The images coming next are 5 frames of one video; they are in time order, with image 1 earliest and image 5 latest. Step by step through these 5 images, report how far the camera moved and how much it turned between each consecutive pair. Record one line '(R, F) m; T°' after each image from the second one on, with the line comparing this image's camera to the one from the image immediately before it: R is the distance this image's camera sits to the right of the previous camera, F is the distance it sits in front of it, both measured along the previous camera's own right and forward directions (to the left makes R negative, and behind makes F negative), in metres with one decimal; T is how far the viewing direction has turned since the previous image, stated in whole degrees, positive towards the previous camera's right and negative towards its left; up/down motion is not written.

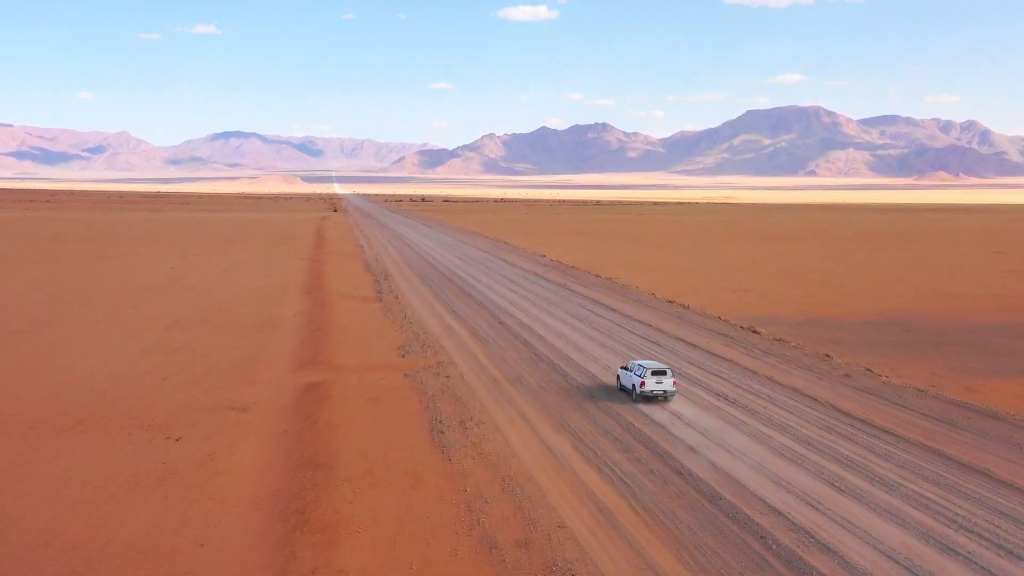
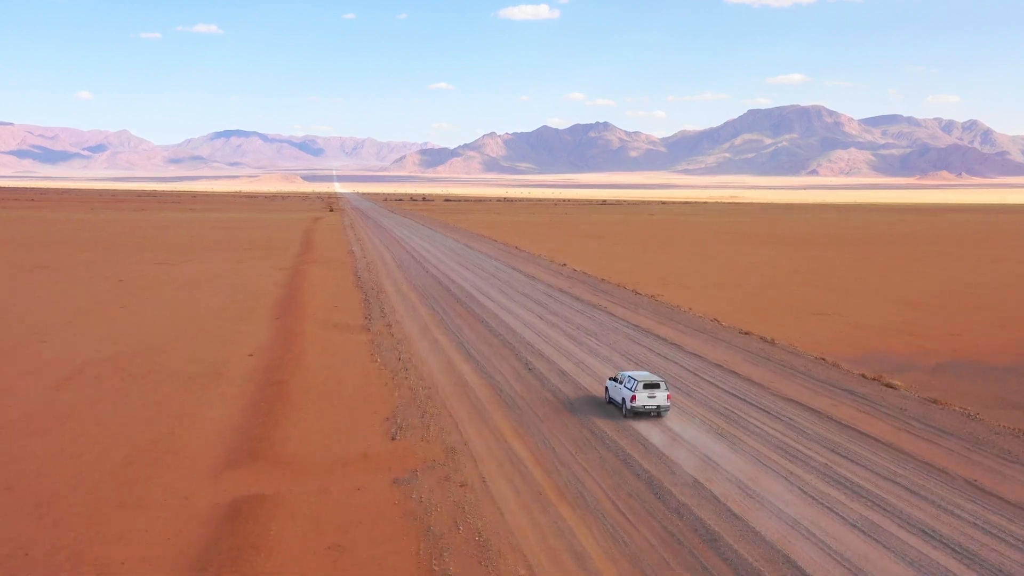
(-1.0, +8.4) m; 0°
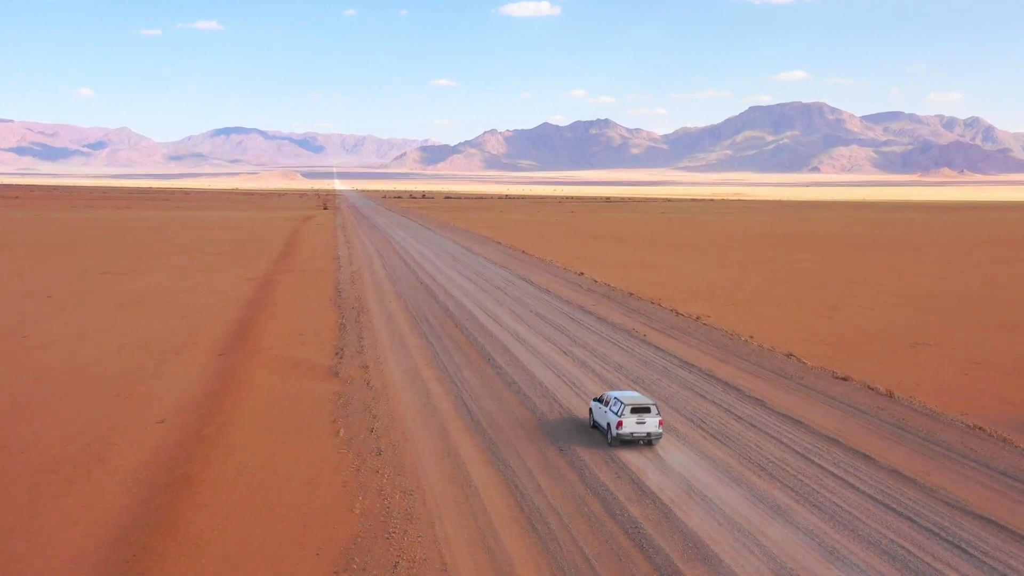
(-0.3, +6.4) m; 0°
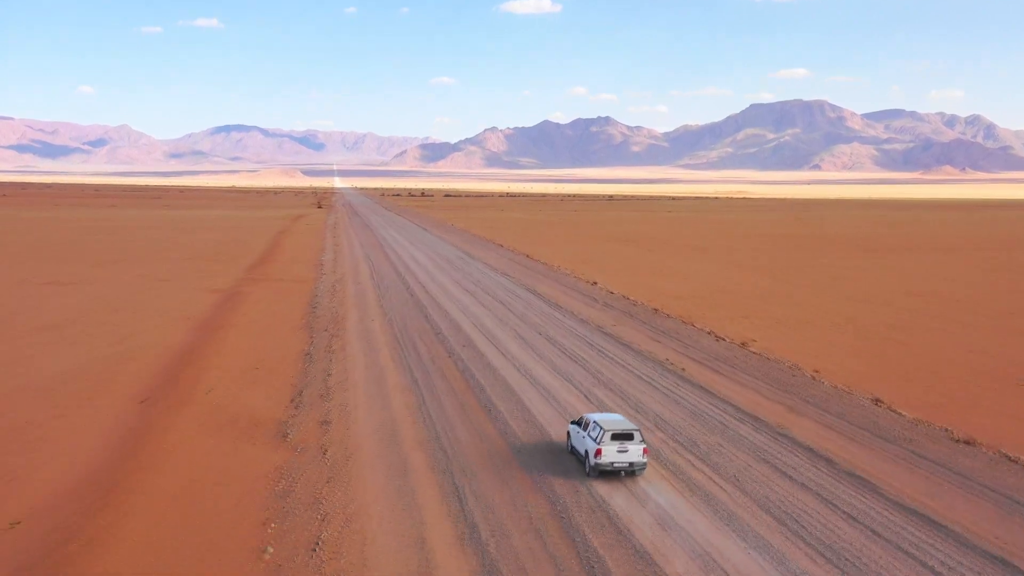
(+1.0, +0.6) m; 0°
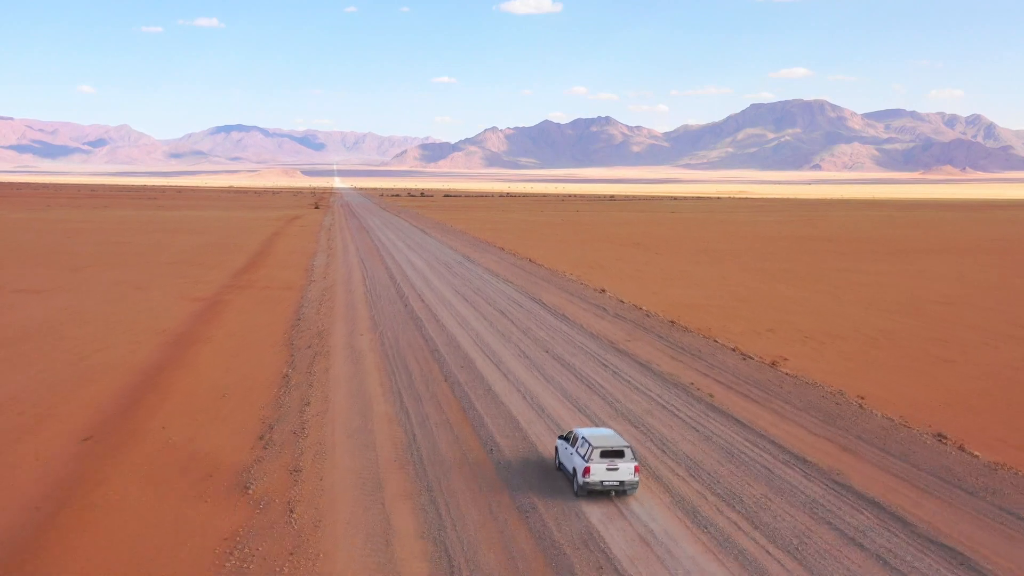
(-0.1, +2.7) m; 0°
